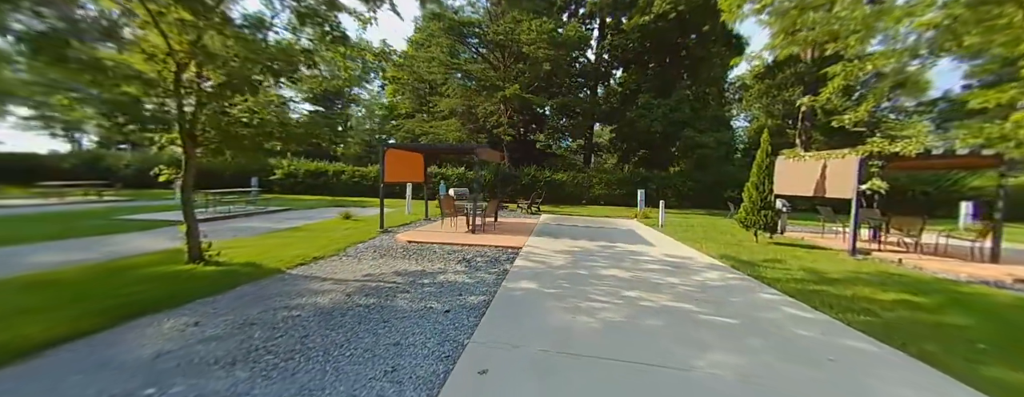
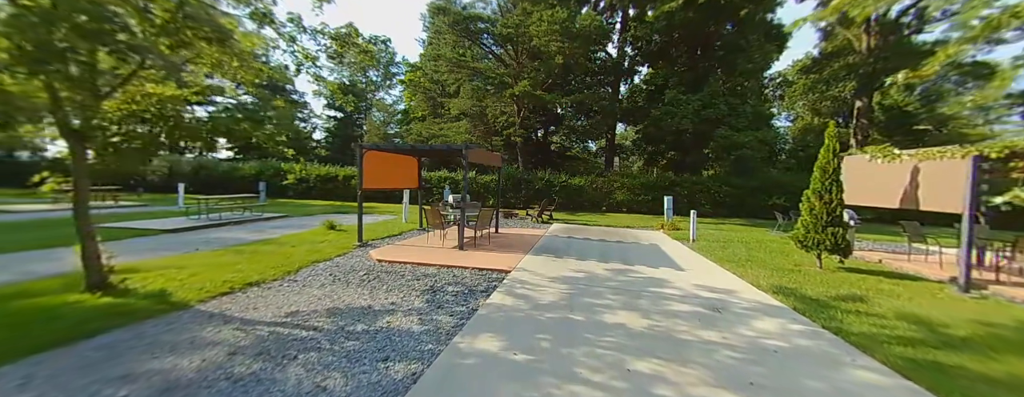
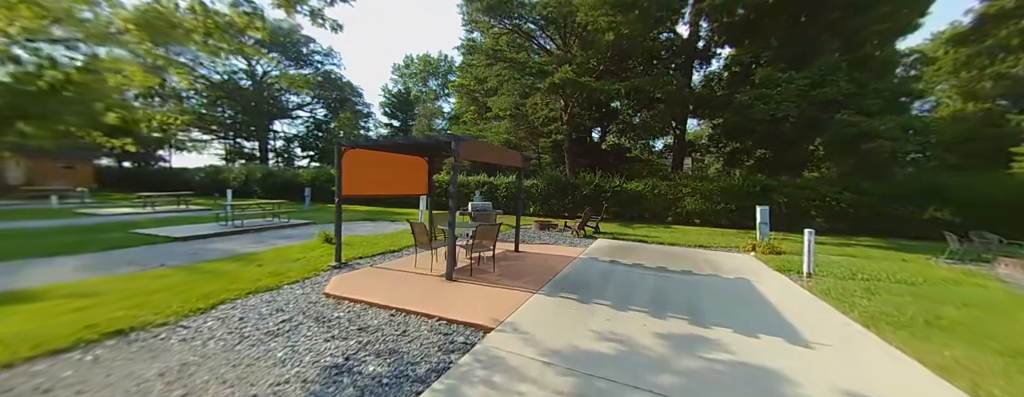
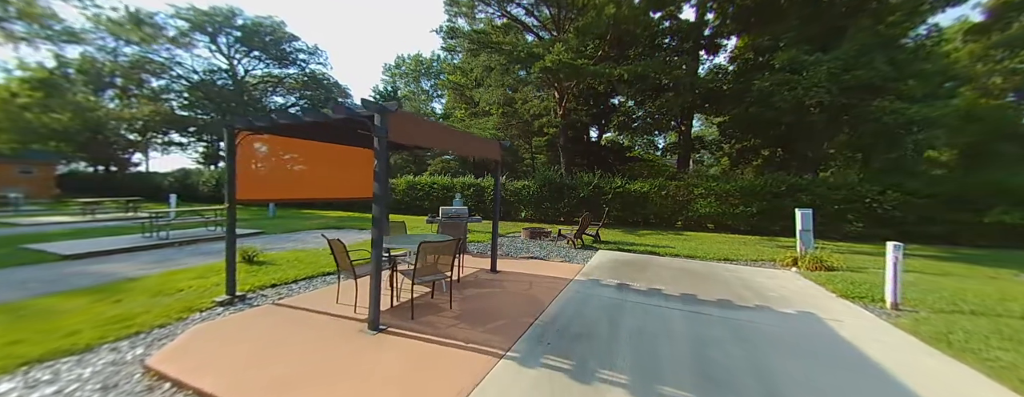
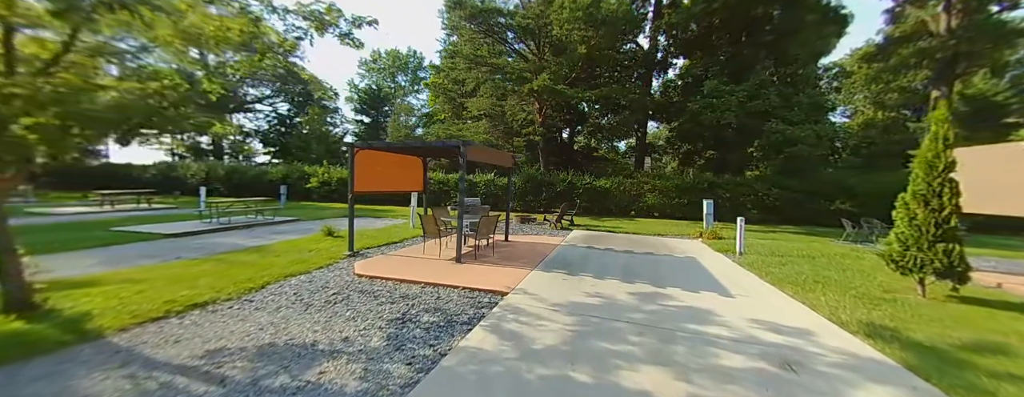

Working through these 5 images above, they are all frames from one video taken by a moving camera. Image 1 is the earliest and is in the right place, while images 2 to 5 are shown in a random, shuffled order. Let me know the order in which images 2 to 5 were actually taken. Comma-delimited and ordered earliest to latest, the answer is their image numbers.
2, 5, 3, 4
